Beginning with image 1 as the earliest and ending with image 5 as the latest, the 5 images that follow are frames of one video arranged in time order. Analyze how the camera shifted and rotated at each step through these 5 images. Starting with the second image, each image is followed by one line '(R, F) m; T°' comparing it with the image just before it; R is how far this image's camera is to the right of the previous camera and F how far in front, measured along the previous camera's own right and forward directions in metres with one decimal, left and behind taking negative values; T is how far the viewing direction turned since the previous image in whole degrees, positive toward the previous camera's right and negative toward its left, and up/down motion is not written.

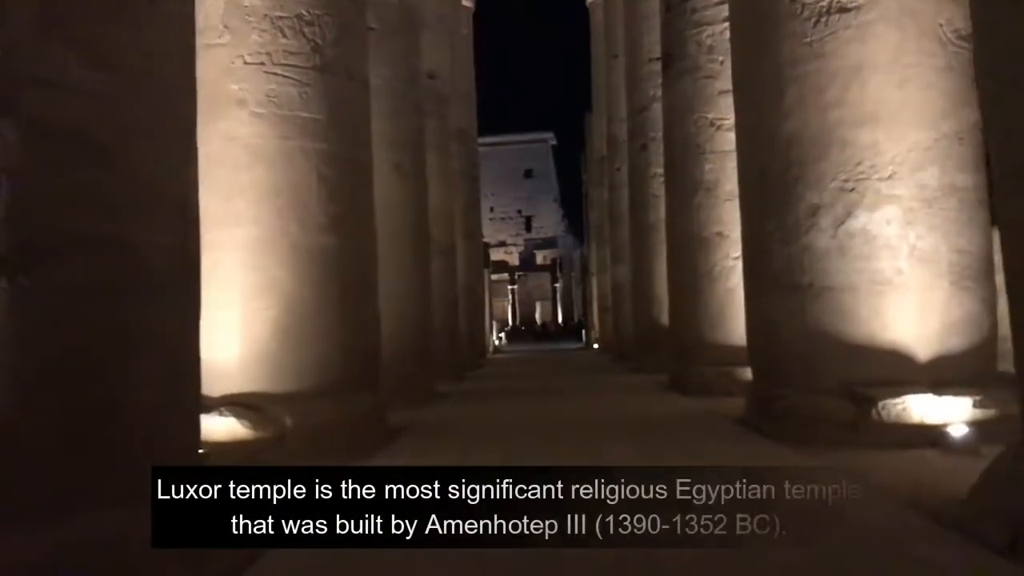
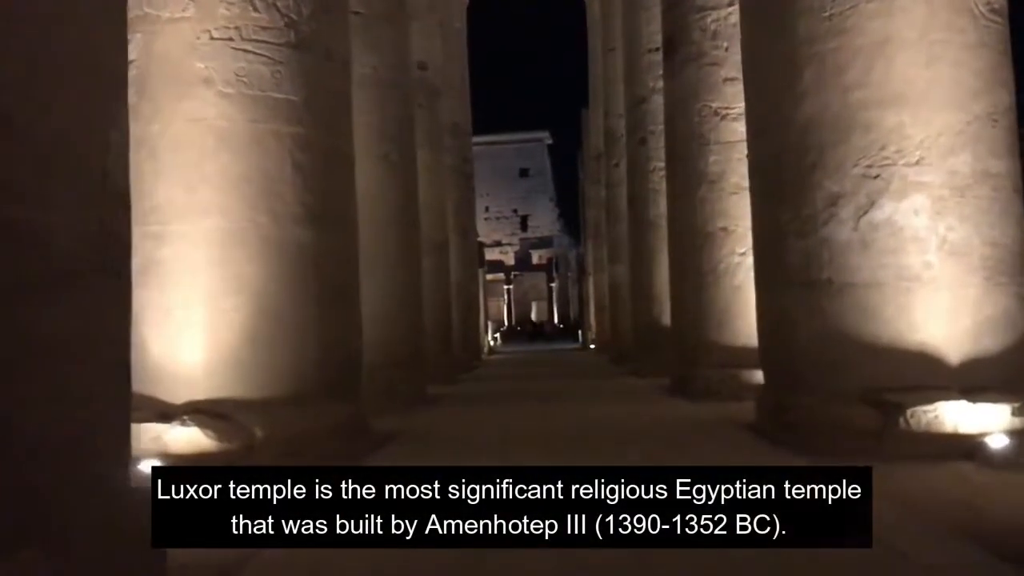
(0.0, +0.5) m; 0°
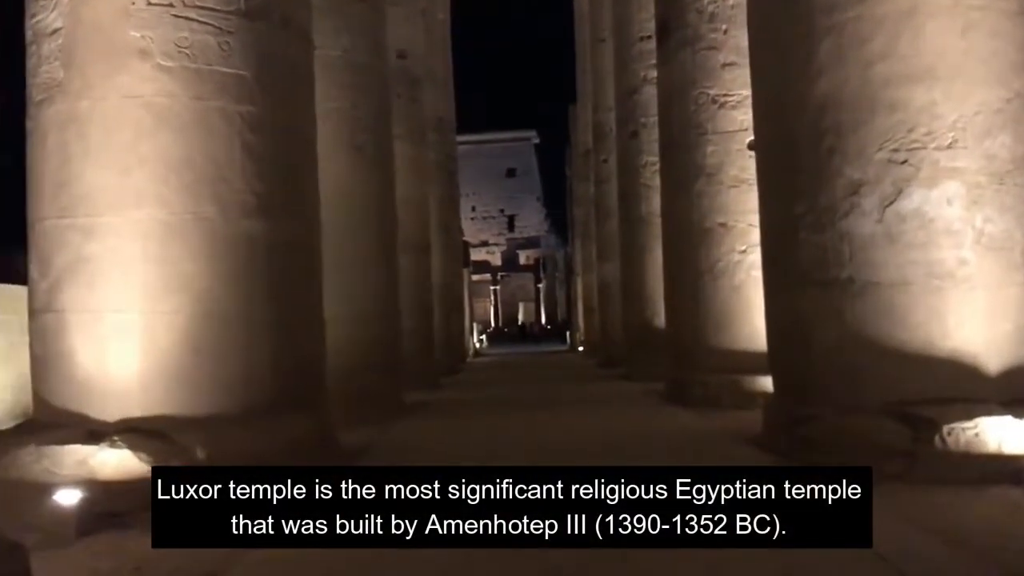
(0.0, +0.7) m; +1°
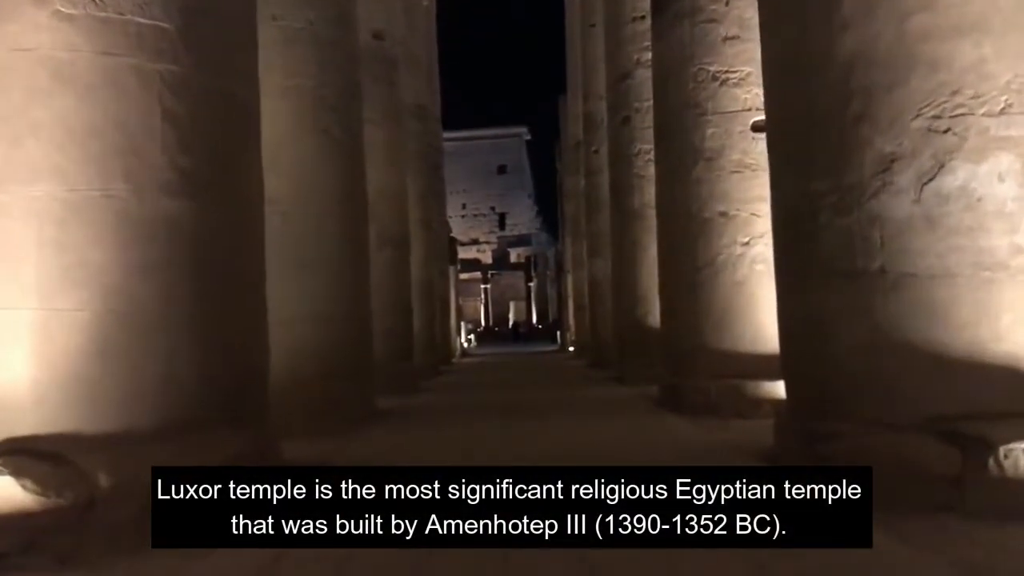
(+0.1, +0.8) m; 0°
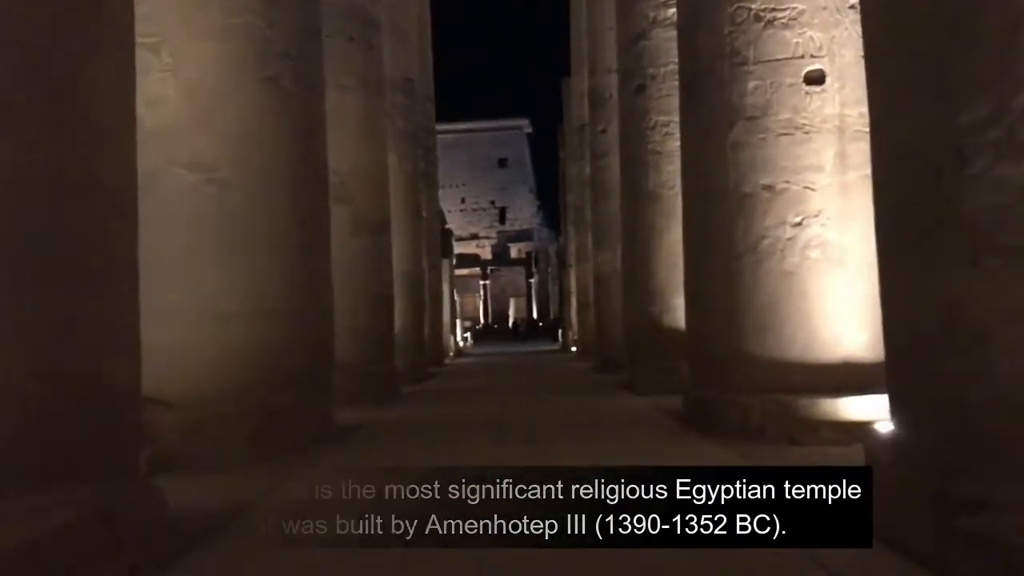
(+0.1, +1.6) m; 0°
